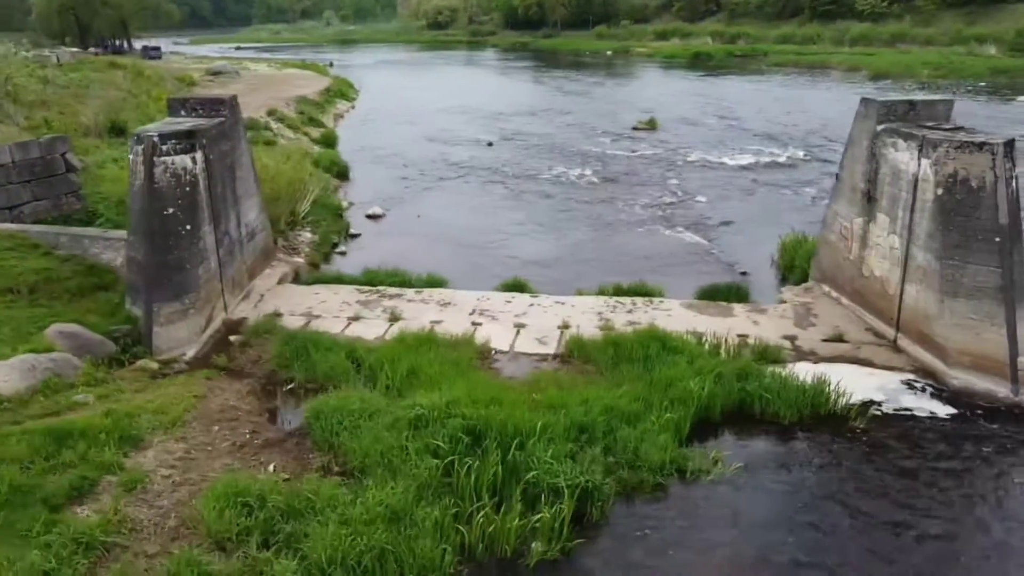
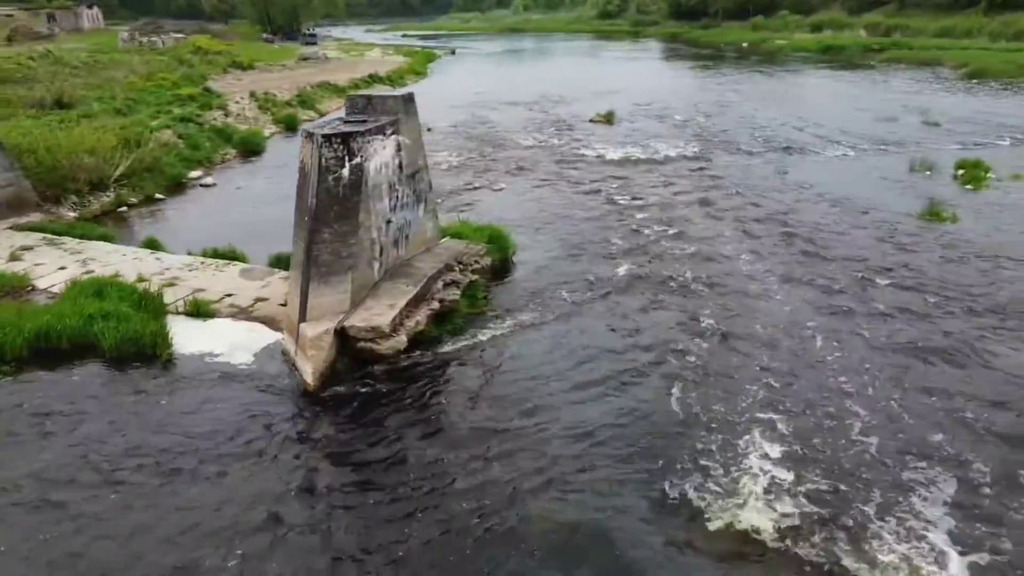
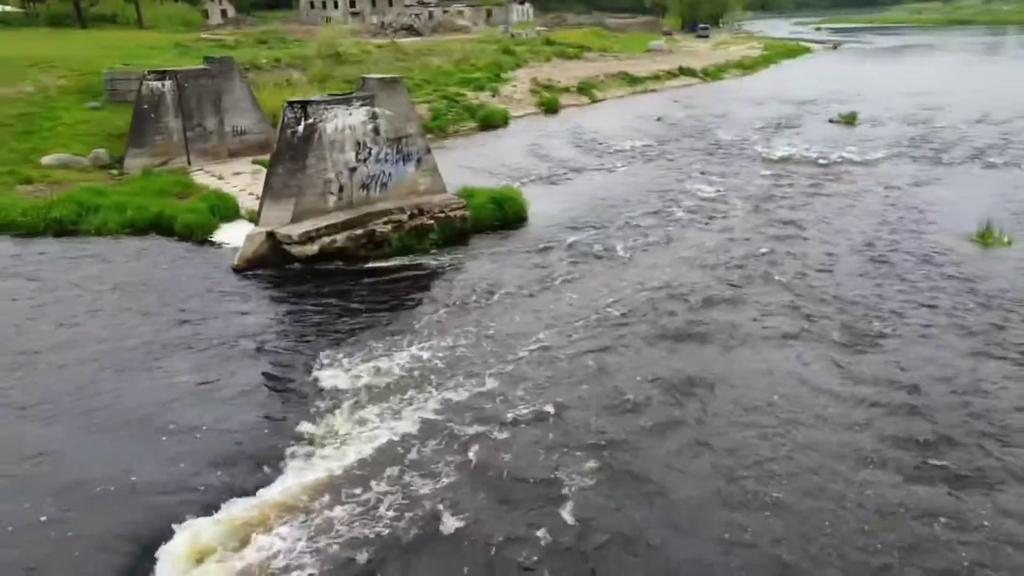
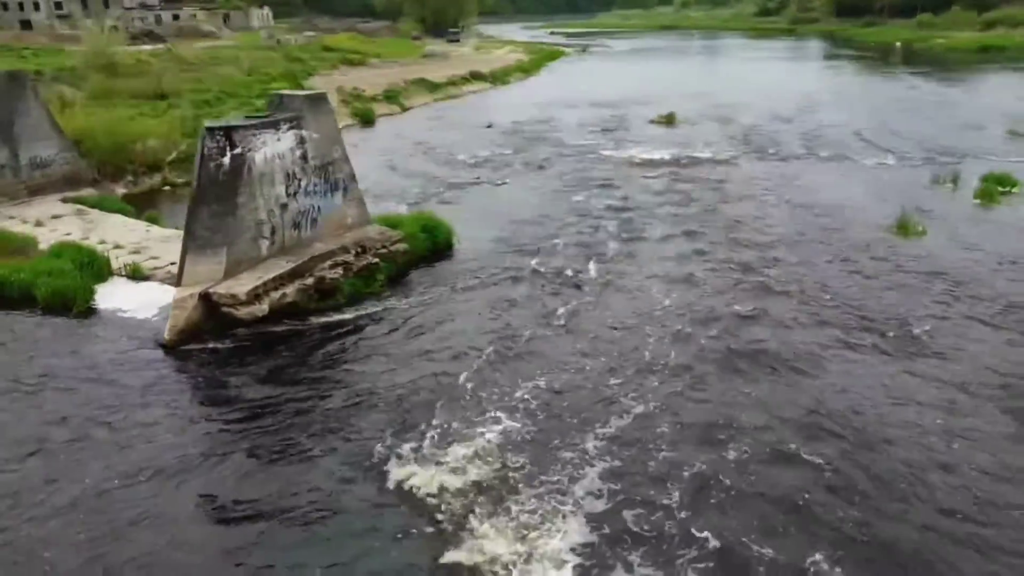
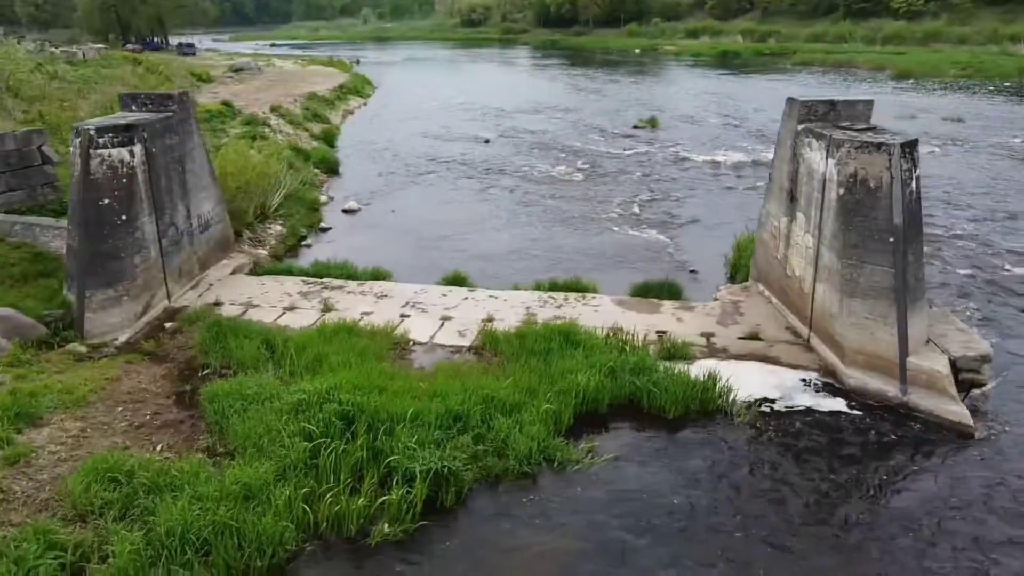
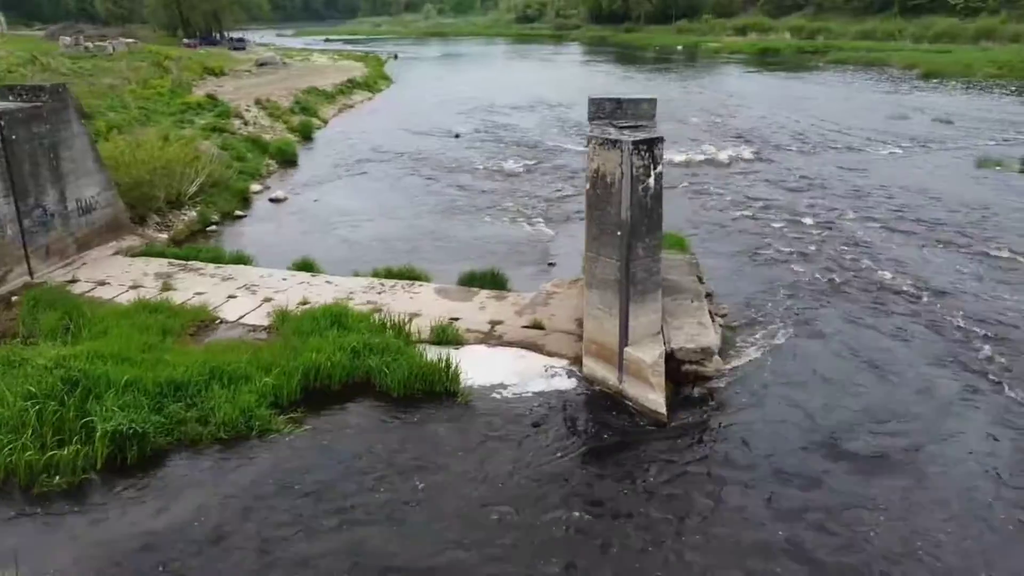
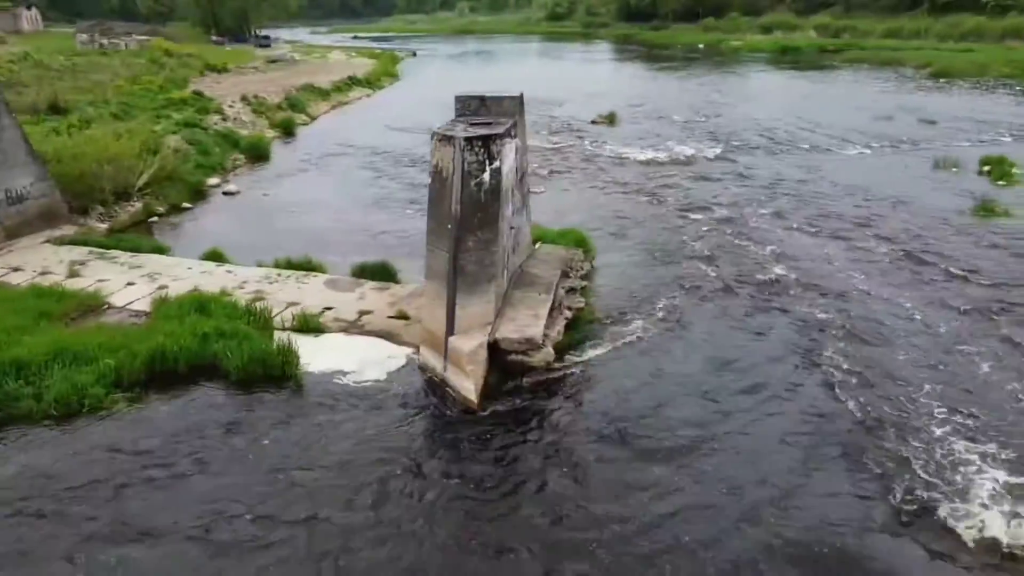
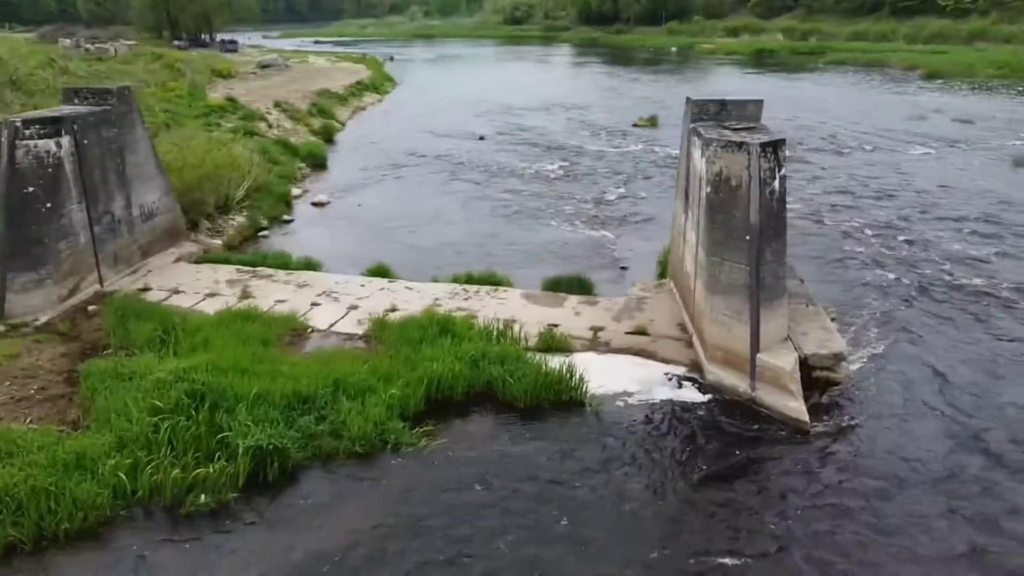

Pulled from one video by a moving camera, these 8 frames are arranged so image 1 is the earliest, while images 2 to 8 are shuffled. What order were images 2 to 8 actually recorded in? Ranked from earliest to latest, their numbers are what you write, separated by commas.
5, 8, 6, 7, 2, 4, 3
